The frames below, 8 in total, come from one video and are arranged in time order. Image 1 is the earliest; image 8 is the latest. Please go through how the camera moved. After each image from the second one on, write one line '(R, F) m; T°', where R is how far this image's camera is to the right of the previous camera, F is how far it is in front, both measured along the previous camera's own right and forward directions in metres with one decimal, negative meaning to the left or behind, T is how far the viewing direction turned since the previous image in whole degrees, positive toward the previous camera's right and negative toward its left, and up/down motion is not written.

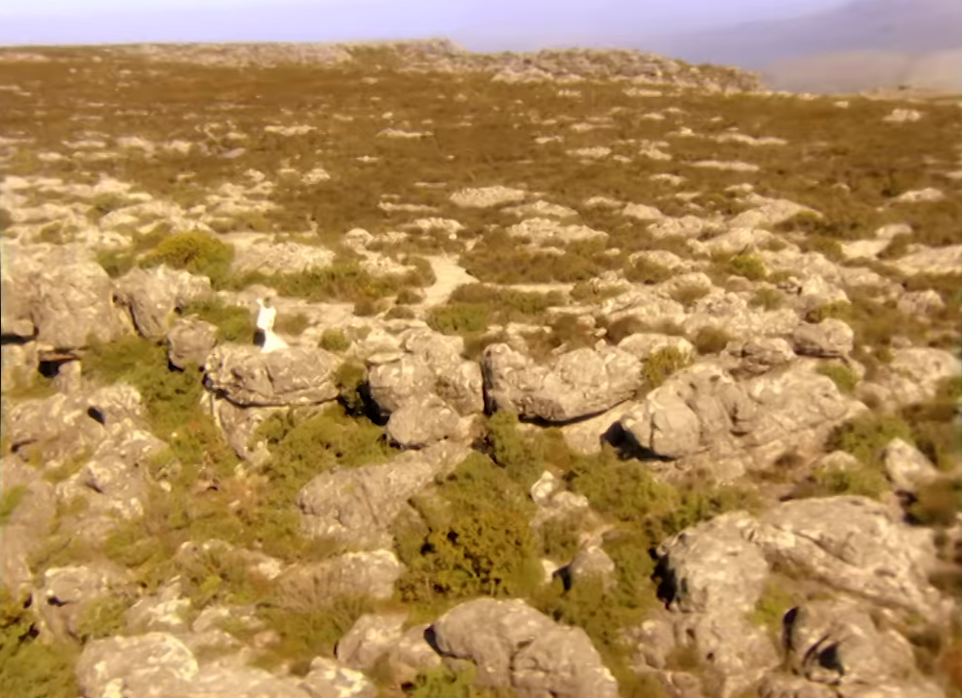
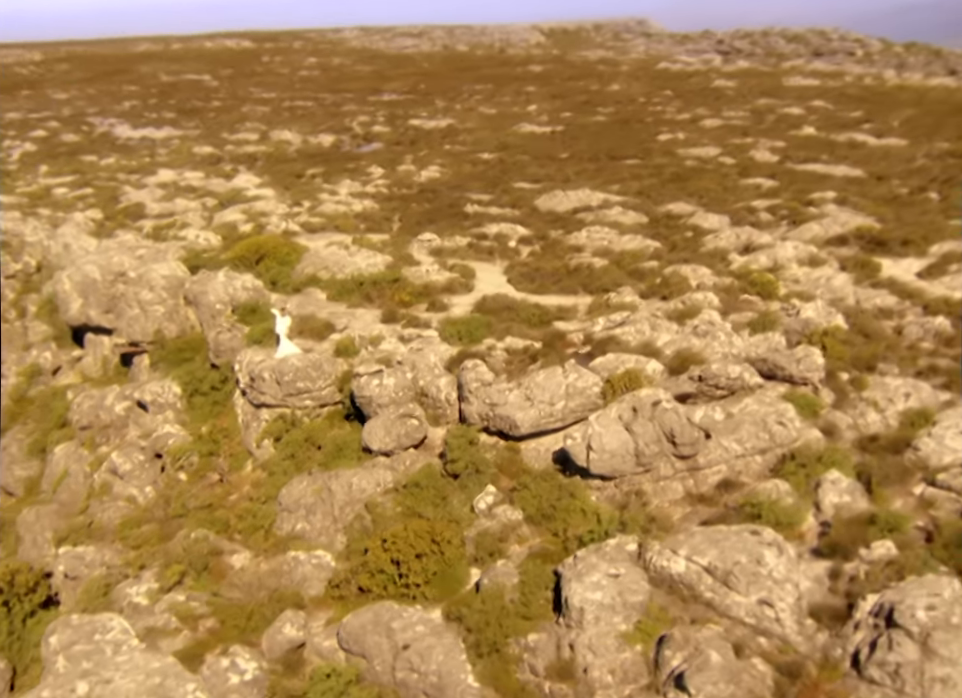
(+3.7, -0.8) m; -9°
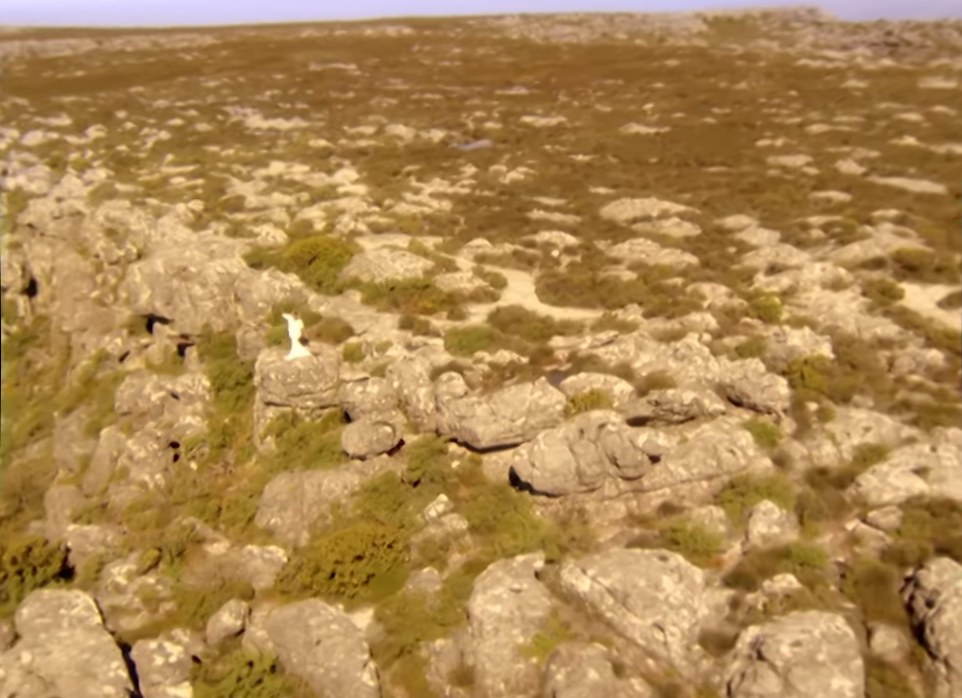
(+3.1, -0.7) m; -7°
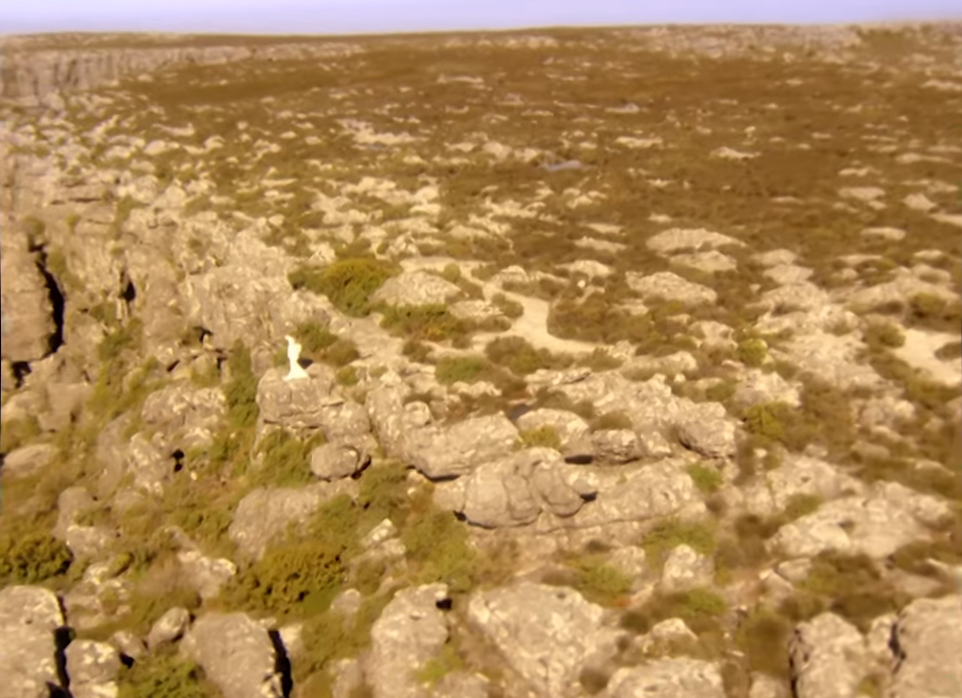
(+3.1, -0.7) m; -6°
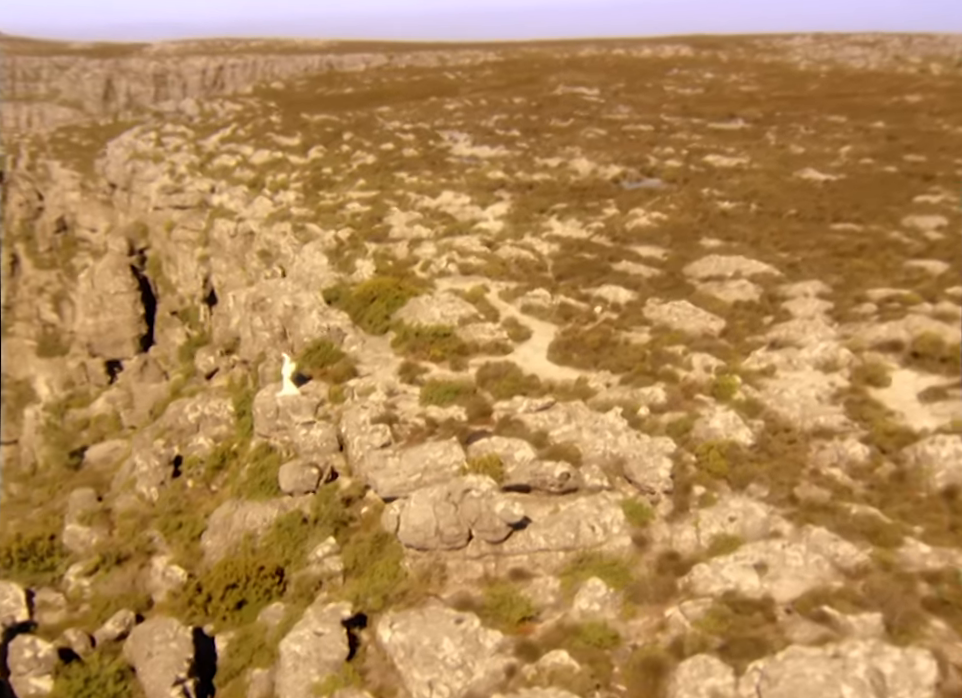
(+3.2, -0.6) m; -5°
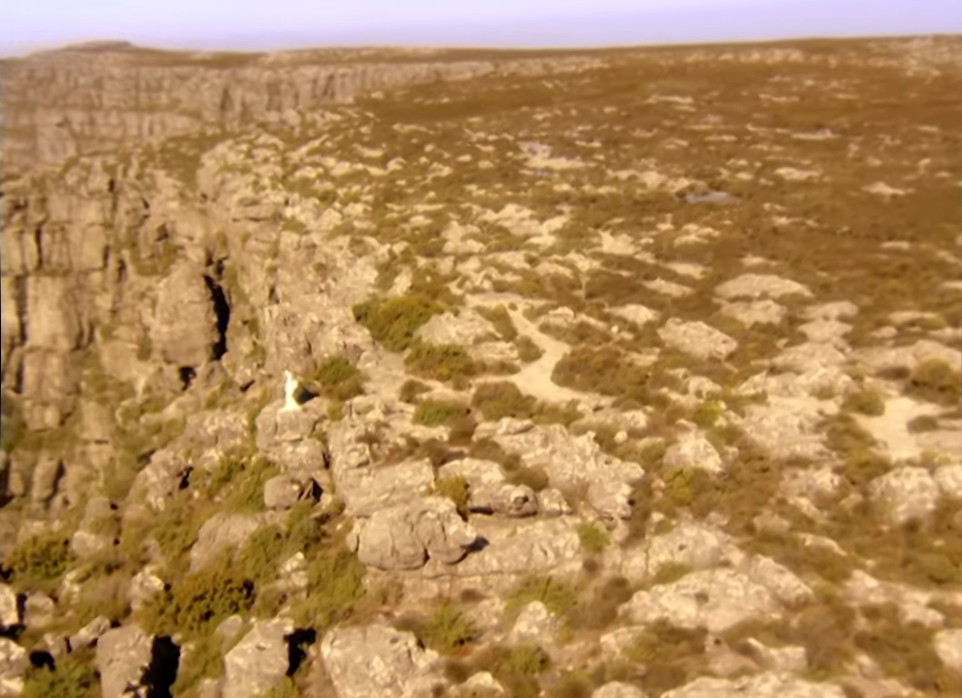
(+2.5, -0.5) m; -4°
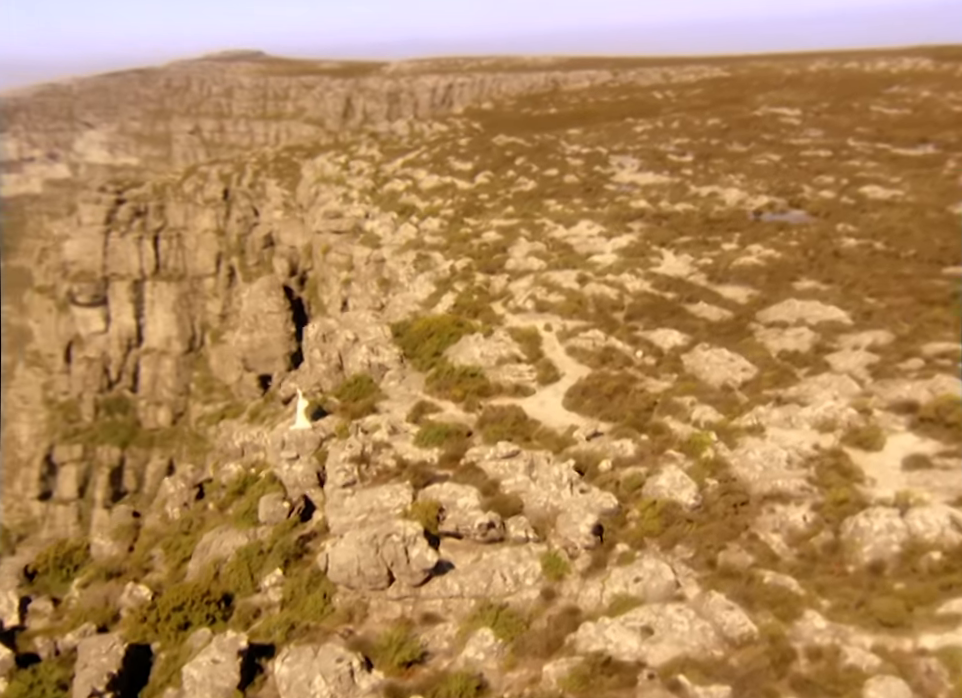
(+2.6, -0.4) m; -5°
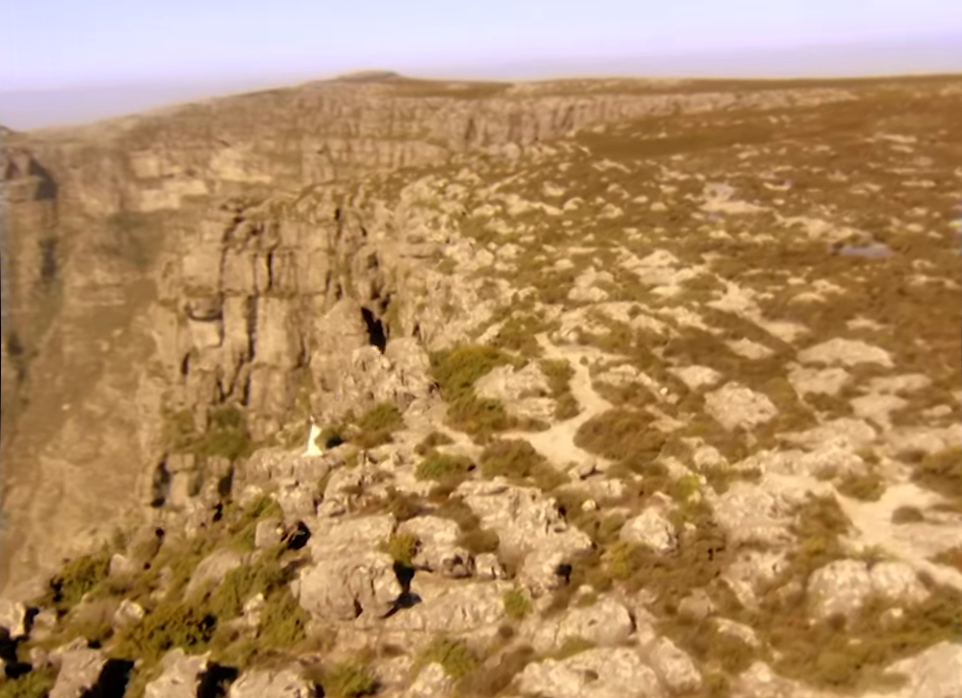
(+2.6, -0.4) m; -5°
